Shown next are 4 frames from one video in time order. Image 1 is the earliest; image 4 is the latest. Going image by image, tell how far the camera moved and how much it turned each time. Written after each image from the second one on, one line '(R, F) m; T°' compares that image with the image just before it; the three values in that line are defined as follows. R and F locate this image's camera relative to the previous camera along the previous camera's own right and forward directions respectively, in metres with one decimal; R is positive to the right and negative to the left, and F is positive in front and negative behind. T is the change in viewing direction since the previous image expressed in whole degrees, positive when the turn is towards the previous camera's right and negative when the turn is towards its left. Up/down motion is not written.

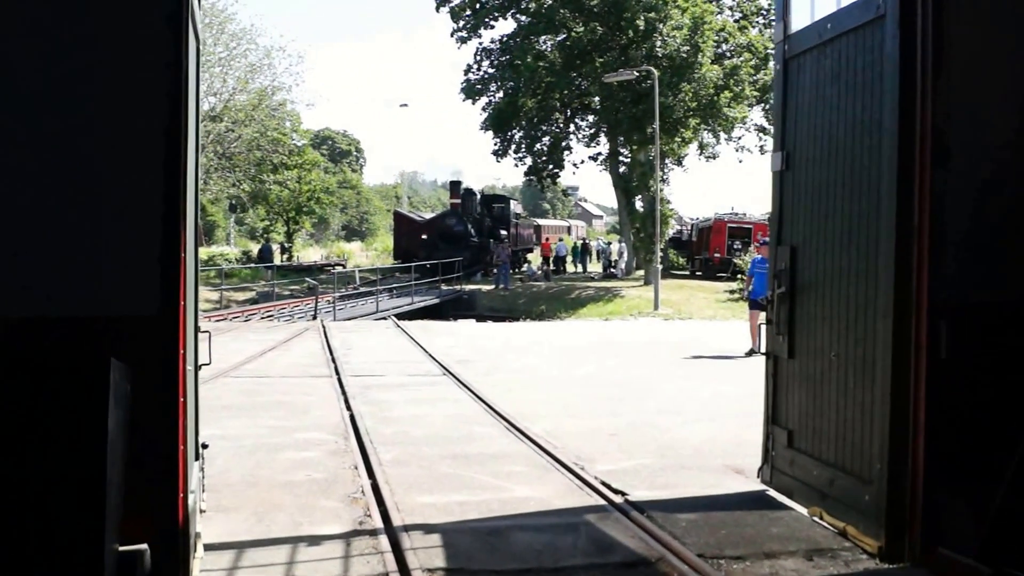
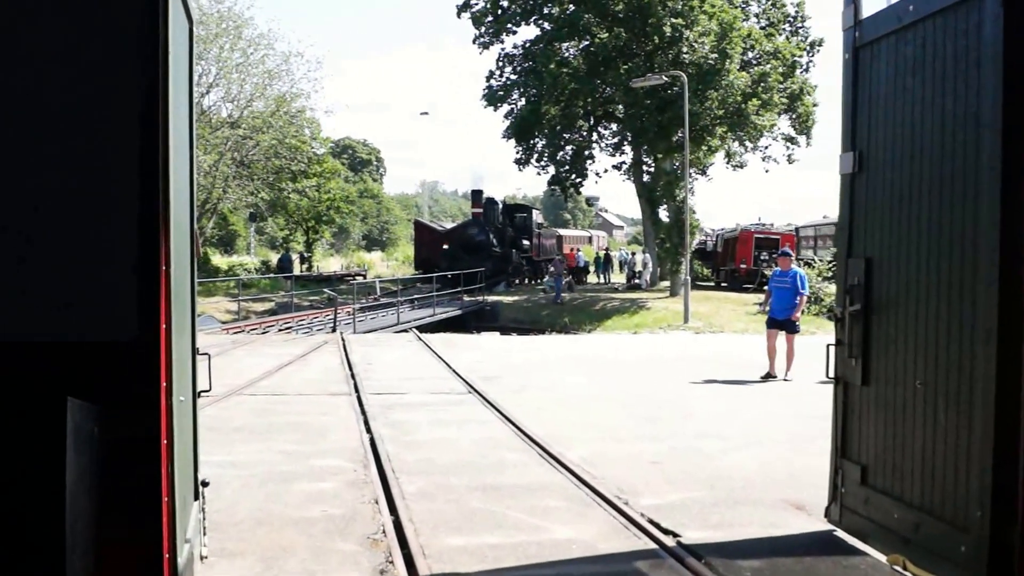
(-0.1, +0.7) m; -1°
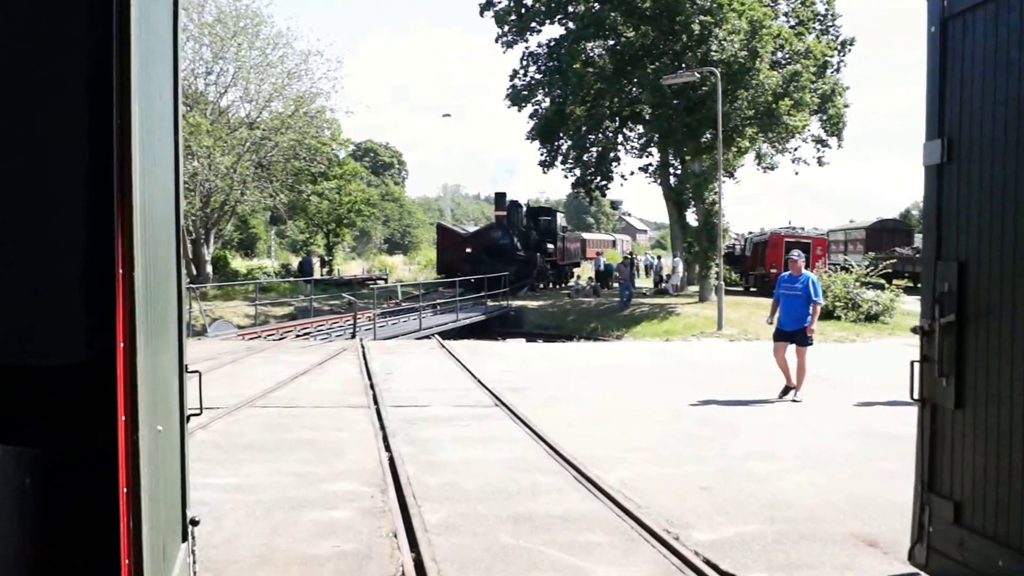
(-0.1, +0.7) m; -1°
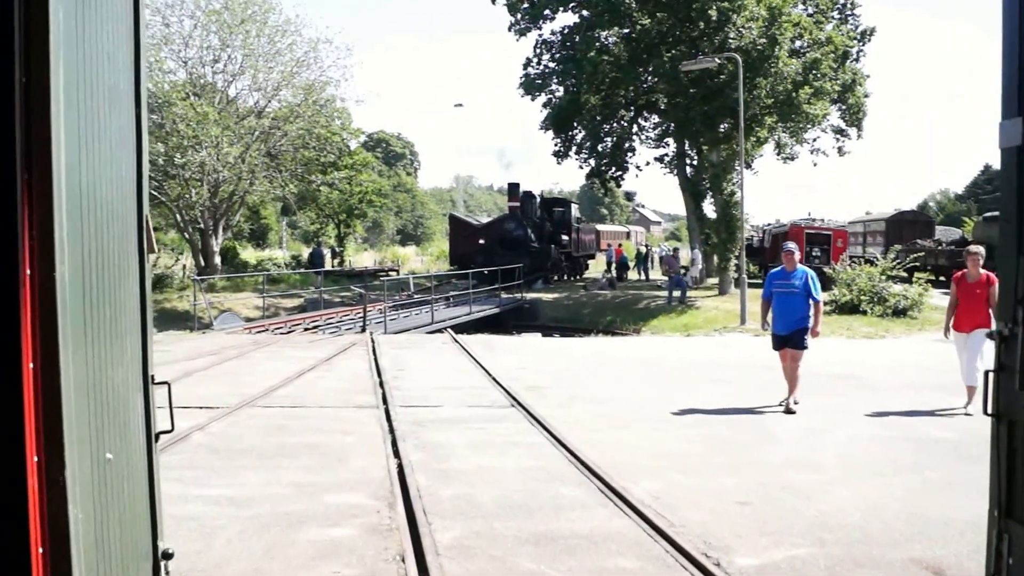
(0.0, +0.6) m; -1°
